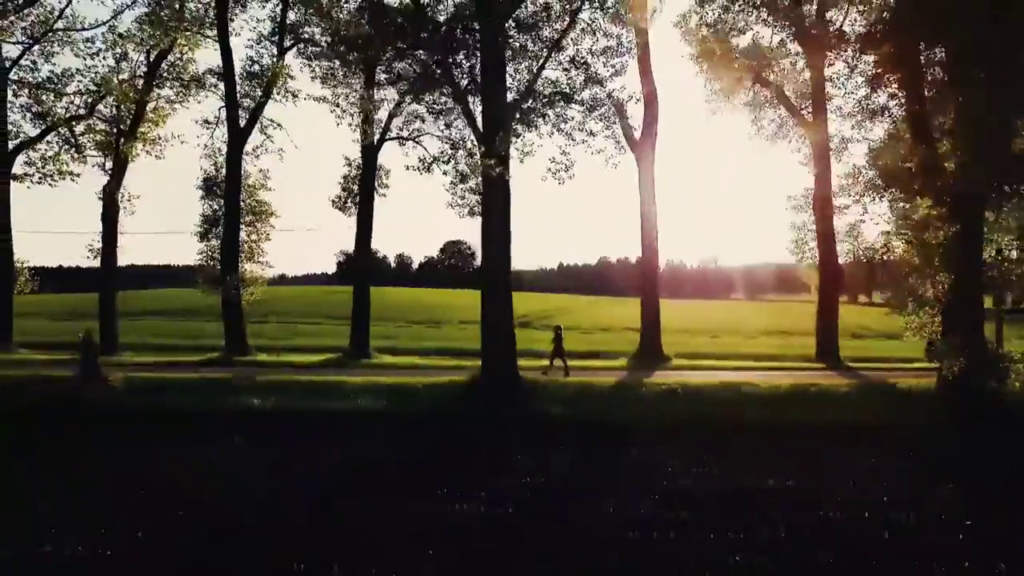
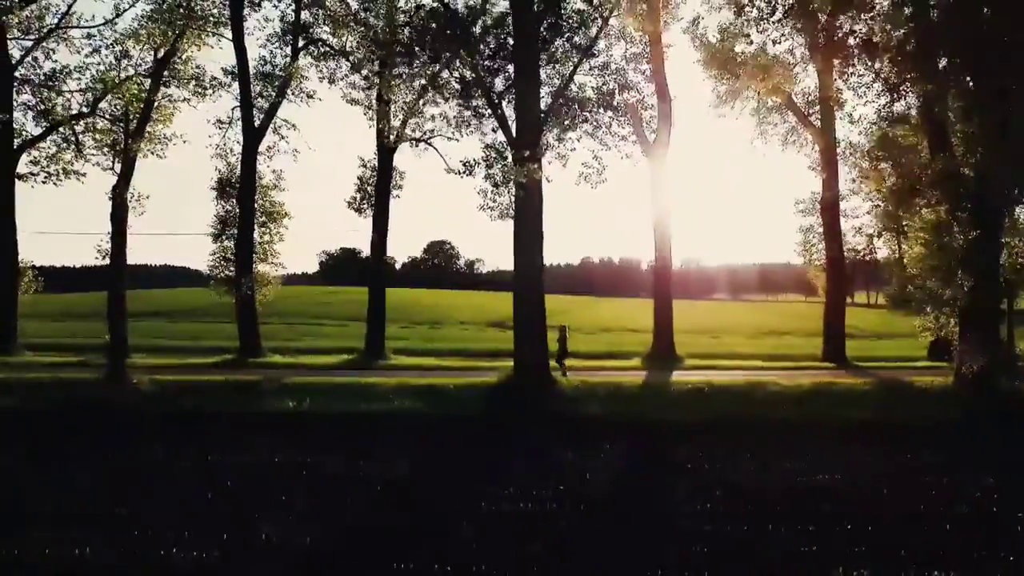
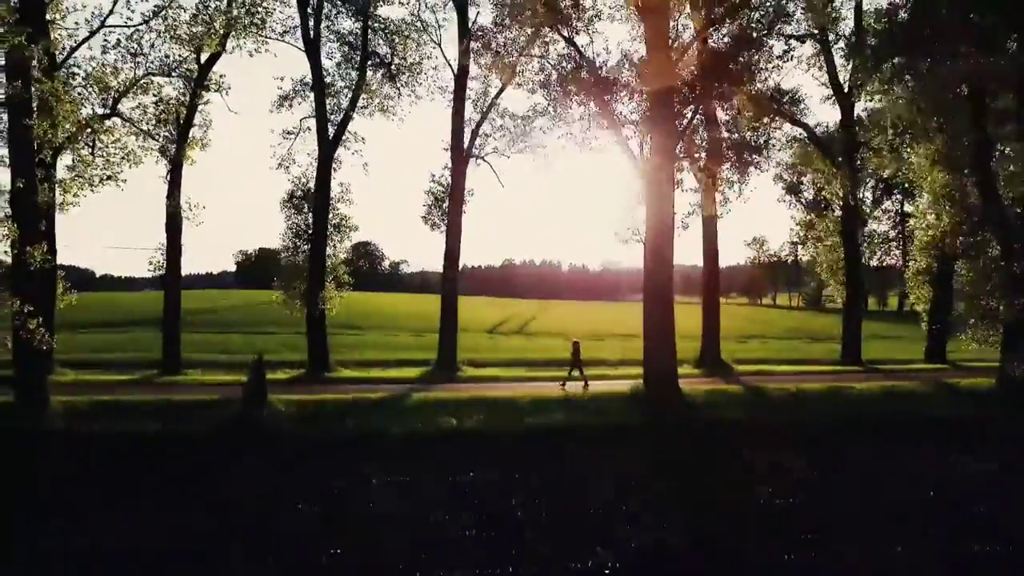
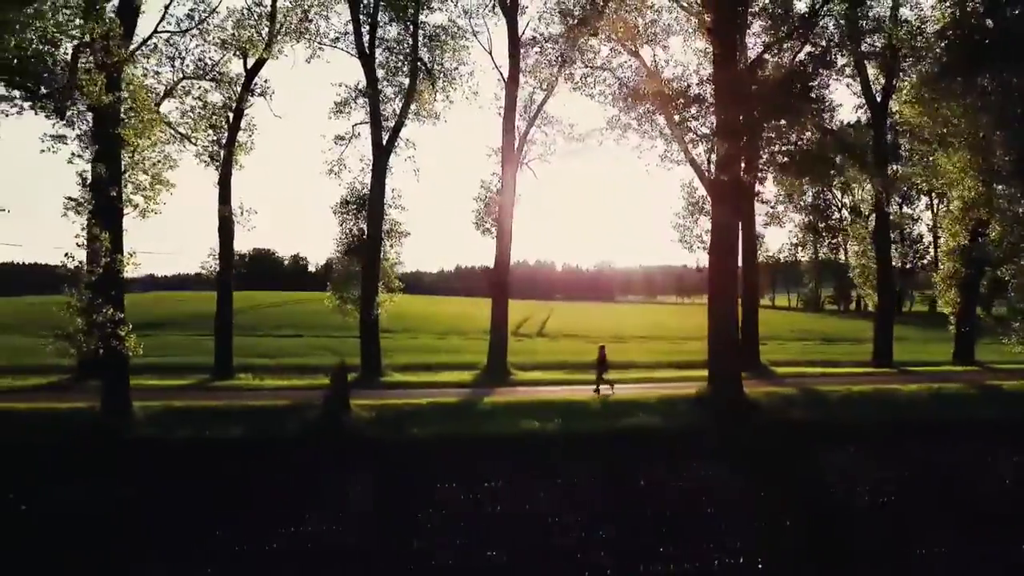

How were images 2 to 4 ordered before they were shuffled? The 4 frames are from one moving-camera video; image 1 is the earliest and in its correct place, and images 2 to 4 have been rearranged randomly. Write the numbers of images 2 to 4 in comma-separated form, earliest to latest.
2, 3, 4
